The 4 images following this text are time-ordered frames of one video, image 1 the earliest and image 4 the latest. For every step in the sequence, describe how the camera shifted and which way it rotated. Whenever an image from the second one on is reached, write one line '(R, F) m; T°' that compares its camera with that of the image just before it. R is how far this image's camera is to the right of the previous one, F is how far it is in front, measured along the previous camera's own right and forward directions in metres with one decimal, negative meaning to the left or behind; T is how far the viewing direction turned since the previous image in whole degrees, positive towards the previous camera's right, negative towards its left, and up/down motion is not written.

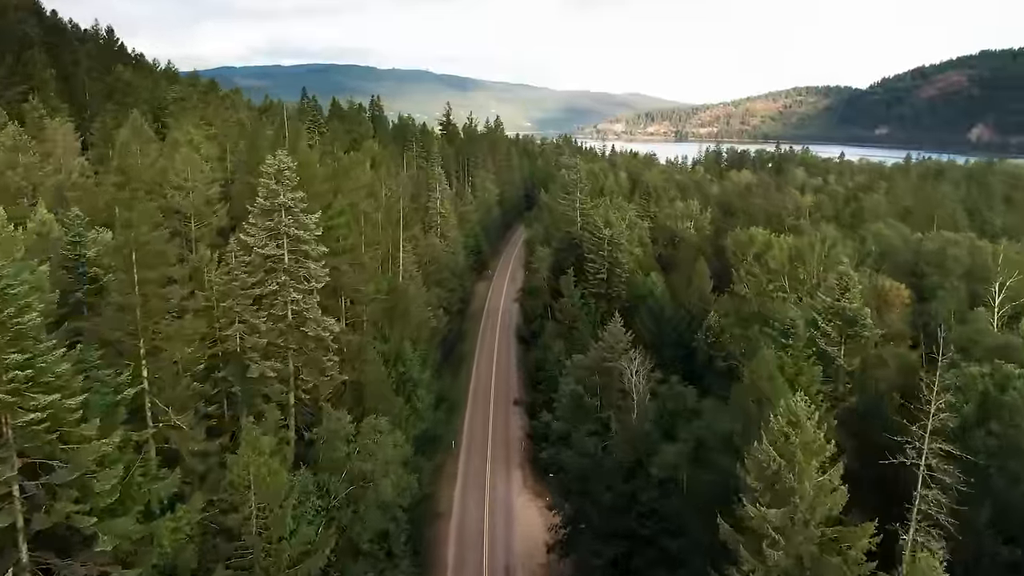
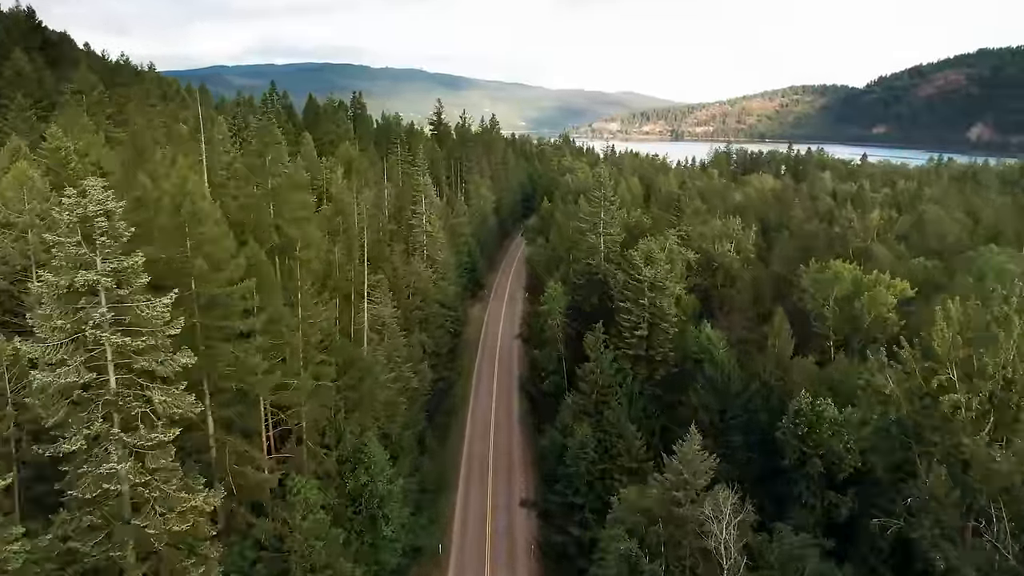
(-0.9, +15.4) m; +1°
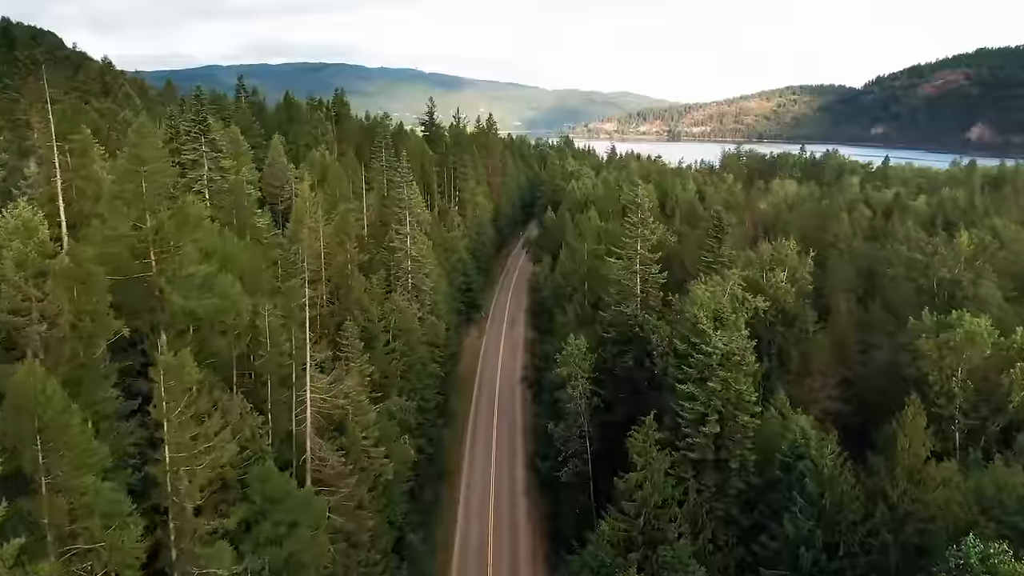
(-0.7, +12.9) m; 0°
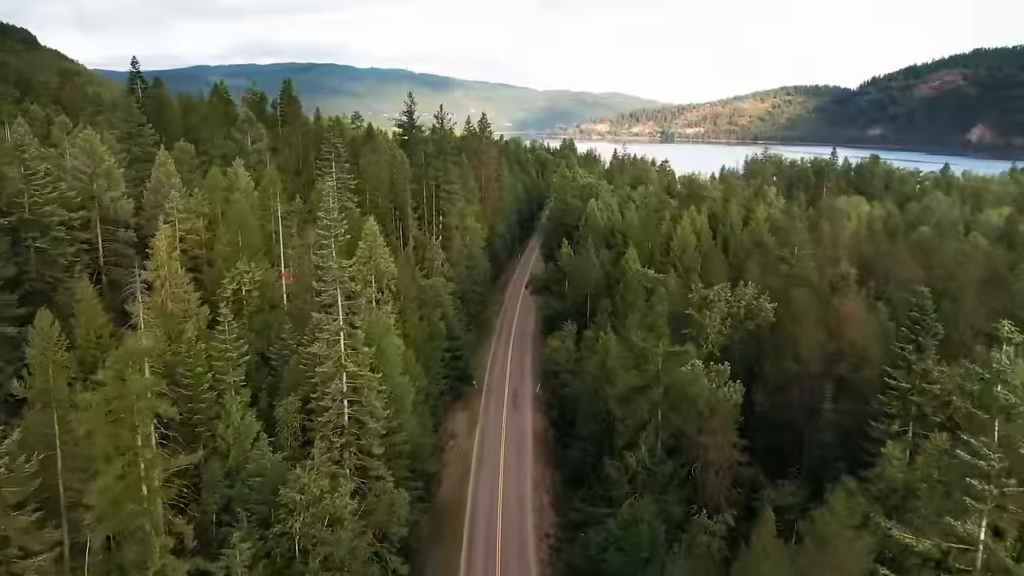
(-1.5, +27.3) m; +1°
